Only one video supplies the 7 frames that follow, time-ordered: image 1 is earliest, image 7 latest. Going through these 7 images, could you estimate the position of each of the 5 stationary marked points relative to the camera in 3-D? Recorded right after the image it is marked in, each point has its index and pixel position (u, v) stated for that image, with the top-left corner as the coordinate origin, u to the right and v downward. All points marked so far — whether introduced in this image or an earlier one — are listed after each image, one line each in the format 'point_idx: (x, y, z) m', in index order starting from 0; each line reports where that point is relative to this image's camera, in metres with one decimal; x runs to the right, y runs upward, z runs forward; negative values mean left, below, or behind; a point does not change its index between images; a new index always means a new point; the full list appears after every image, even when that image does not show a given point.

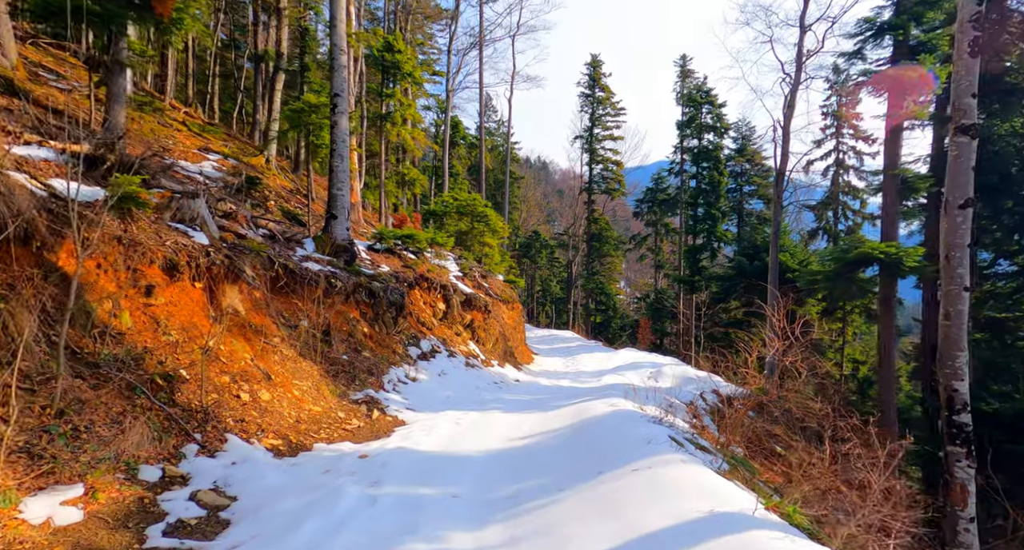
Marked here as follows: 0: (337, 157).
0: (-3.3, +2.2, +11.6) m
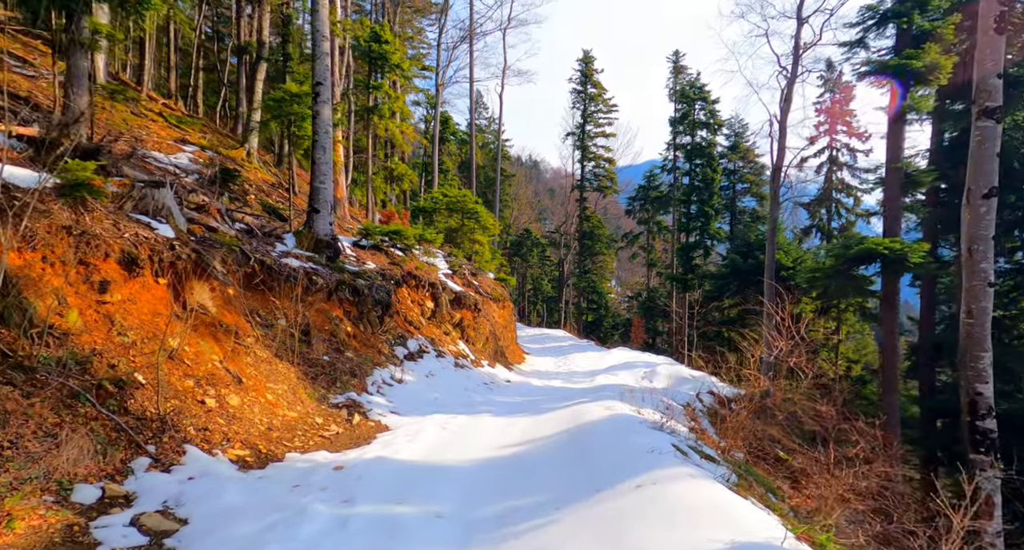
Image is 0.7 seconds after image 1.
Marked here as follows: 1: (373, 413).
0: (-3.4, +2.2, +11.1) m
1: (-1.9, -1.8, +8.4) m
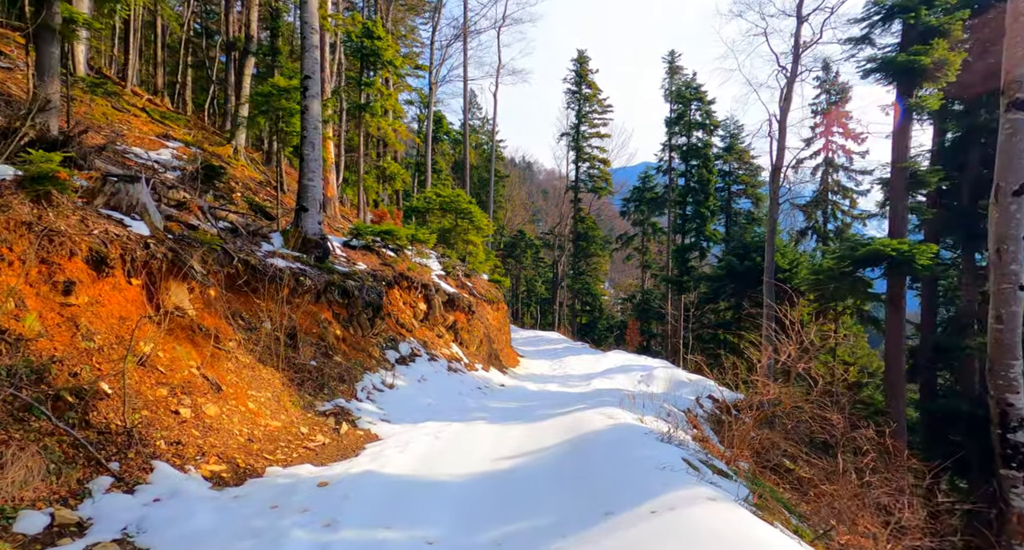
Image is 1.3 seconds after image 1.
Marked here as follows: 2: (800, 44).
0: (-3.5, +2.2, +10.7) m
1: (-1.9, -1.8, +8.0) m
2: (+8.0, +6.4, +17.3) m
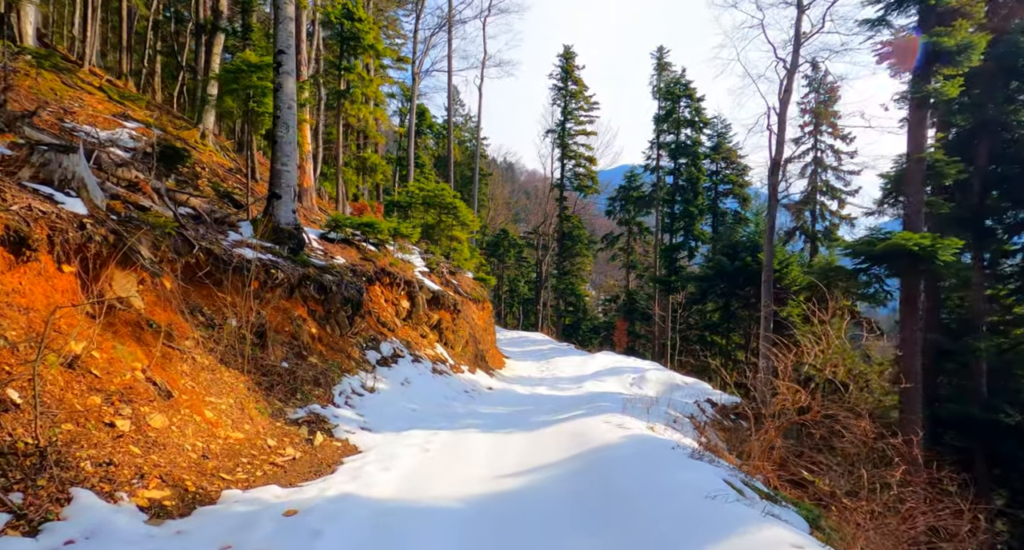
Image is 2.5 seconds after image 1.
0: (-3.6, +2.3, +9.8) m
1: (-1.9, -1.7, +7.1) m
2: (+7.7, +6.4, +16.7) m
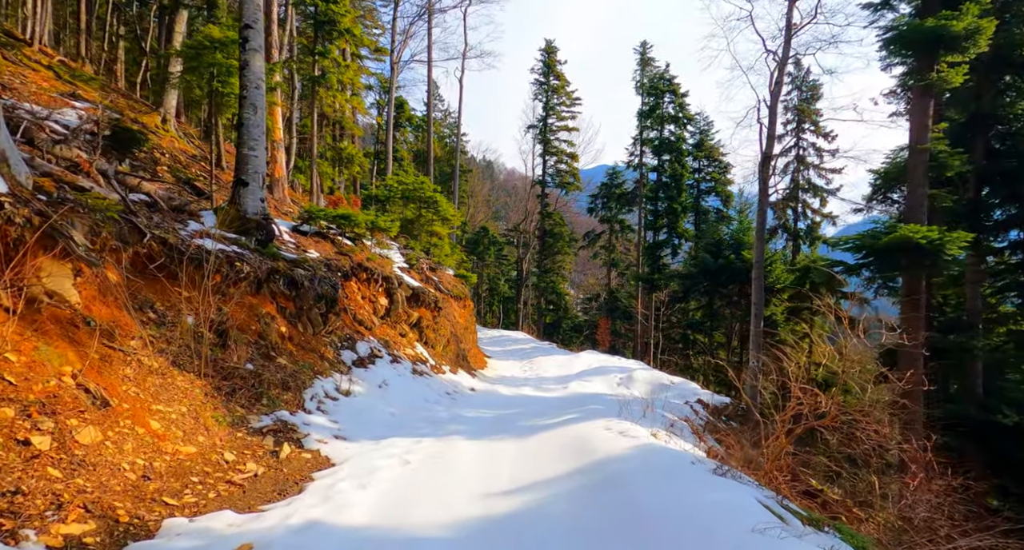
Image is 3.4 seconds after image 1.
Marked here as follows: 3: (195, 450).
0: (-3.8, +2.4, +9.0) m
1: (-2.0, -1.7, +6.3) m
2: (+7.3, +6.5, +16.3) m
3: (-2.6, -1.4, +5.1) m
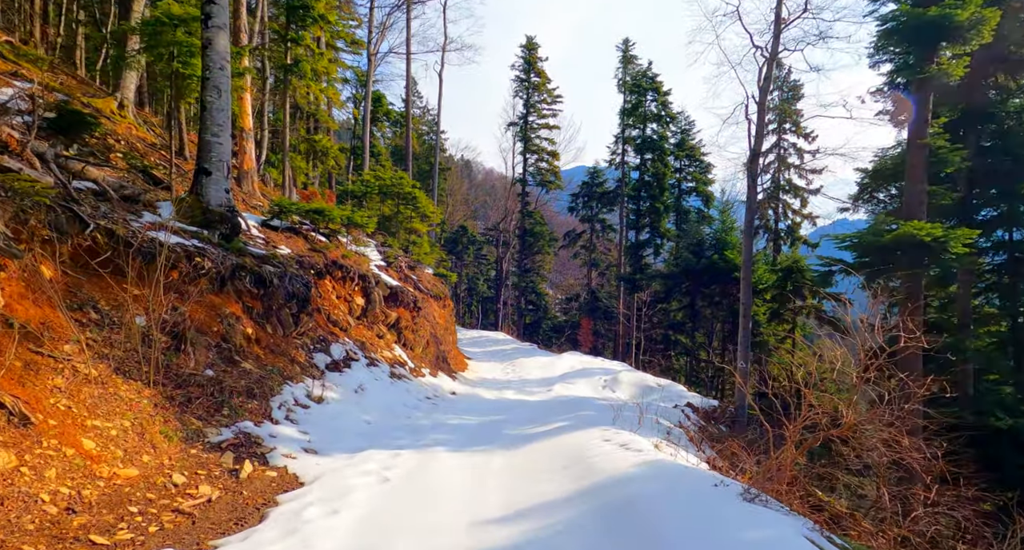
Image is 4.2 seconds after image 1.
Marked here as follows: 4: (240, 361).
0: (-4.0, +2.5, +8.2) m
1: (-2.1, -1.6, +5.7) m
2: (+6.9, +6.5, +16.0) m
3: (-2.6, -1.4, +4.4) m
4: (-2.9, -0.9, +6.6) m
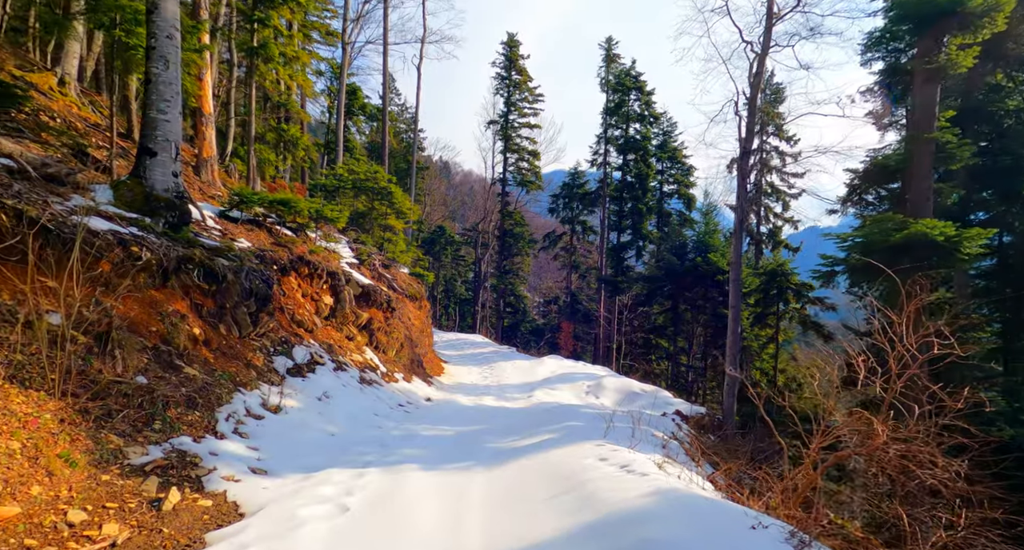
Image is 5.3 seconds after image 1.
0: (-4.1, +2.5, +7.3) m
1: (-2.3, -1.5, +4.8) m
2: (+6.4, +6.5, +15.5) m
3: (-2.7, -1.3, +3.5) m
4: (-3.1, -0.8, +5.7) m
